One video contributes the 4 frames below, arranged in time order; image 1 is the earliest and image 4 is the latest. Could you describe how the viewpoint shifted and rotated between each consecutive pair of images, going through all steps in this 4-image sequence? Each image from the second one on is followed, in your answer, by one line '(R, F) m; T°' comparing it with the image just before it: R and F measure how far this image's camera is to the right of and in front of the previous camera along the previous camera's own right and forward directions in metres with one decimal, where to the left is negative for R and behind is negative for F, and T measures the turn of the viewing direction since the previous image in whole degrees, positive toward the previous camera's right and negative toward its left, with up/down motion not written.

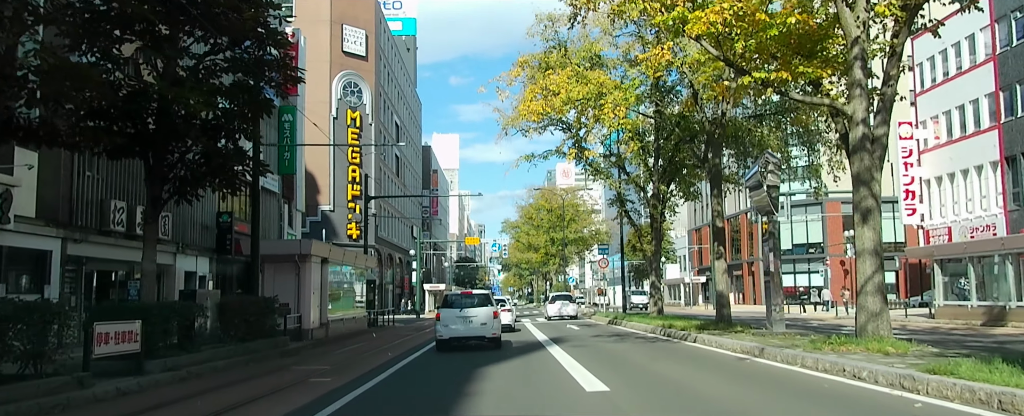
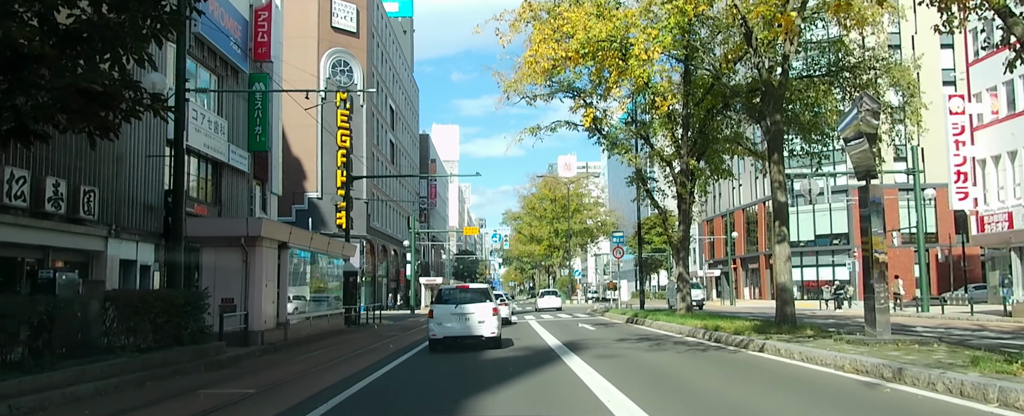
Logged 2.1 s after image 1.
(-0.1, +4.4) m; 0°
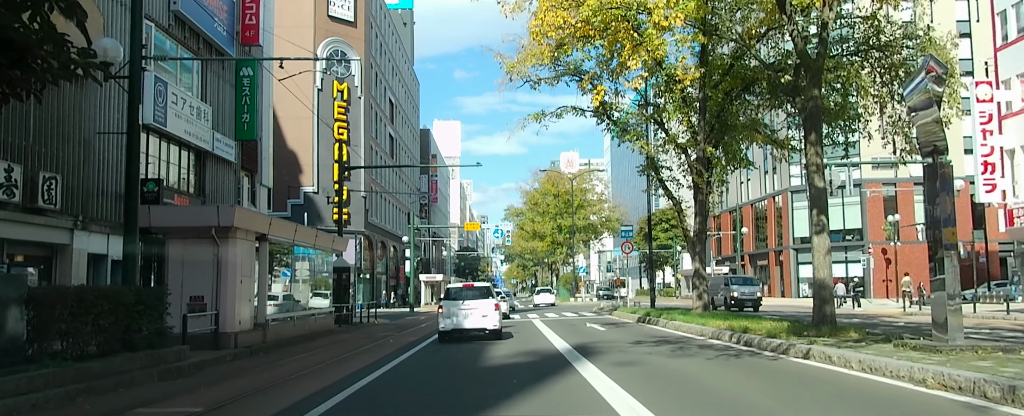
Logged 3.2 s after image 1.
(0.0, +1.8) m; 0°
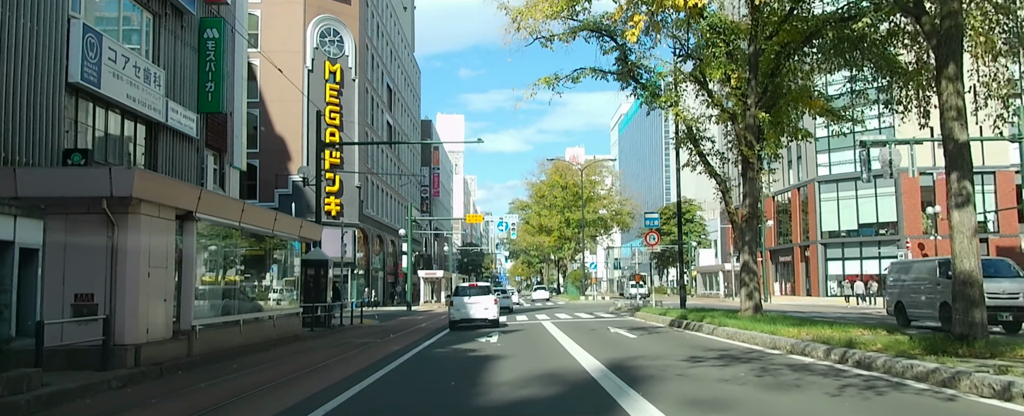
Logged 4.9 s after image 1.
(-0.1, +4.2) m; 0°
